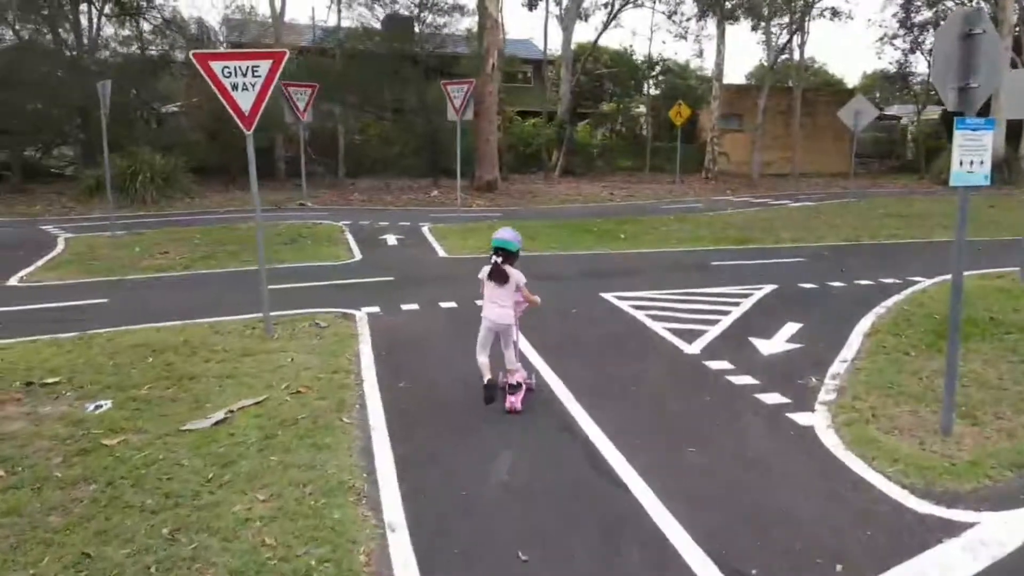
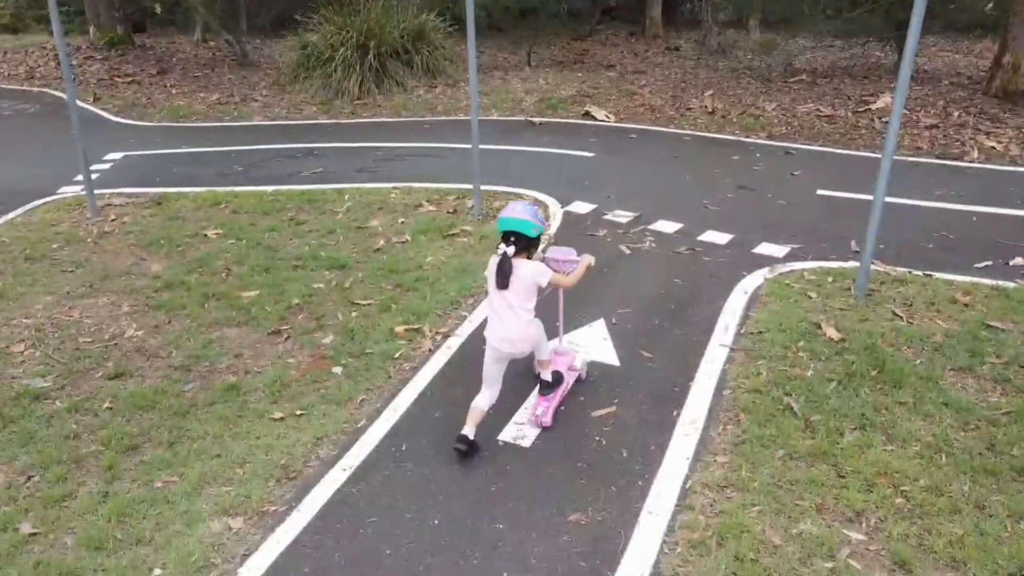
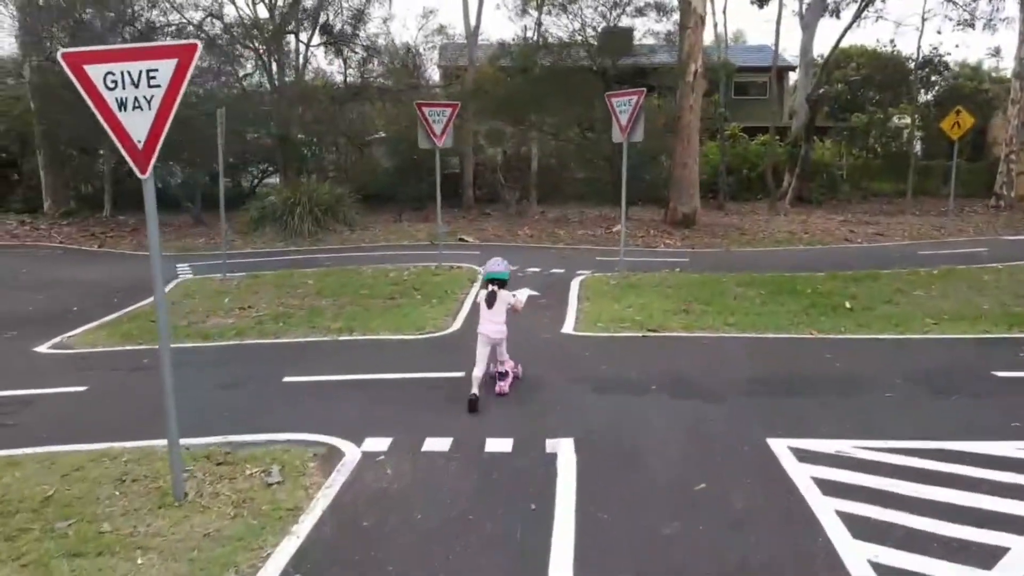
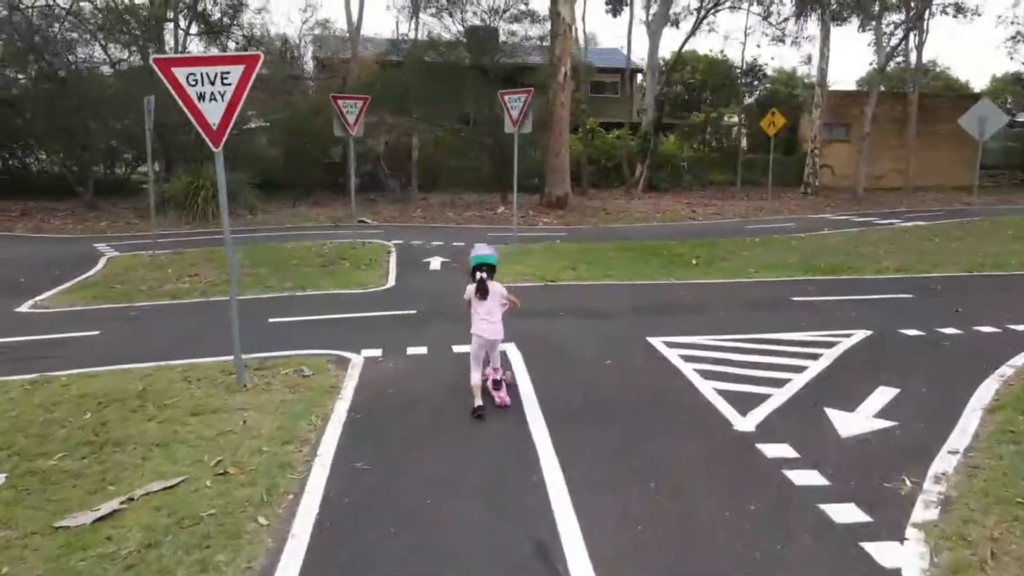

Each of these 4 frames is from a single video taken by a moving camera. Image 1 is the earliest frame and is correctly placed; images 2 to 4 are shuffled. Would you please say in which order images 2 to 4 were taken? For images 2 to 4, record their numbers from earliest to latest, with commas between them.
4, 3, 2
